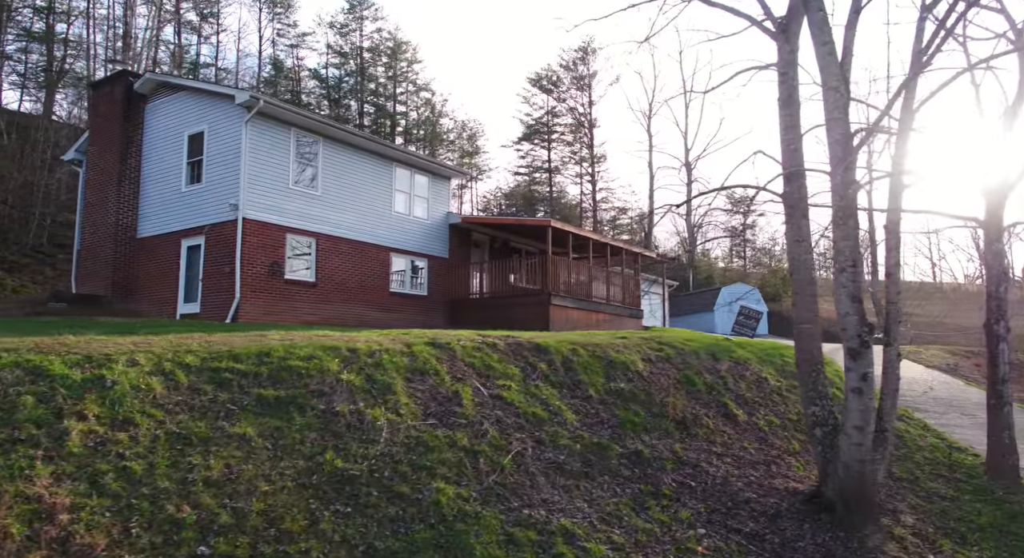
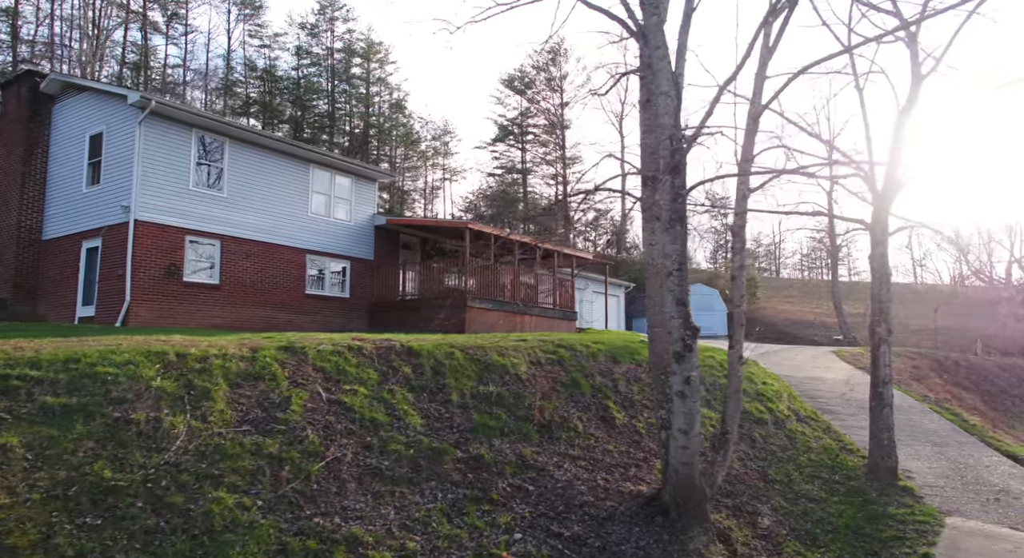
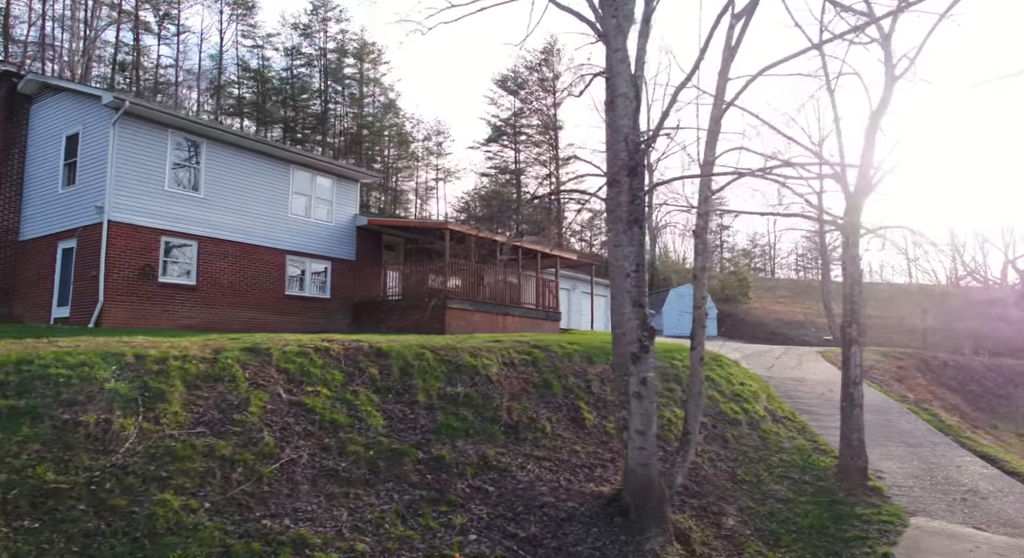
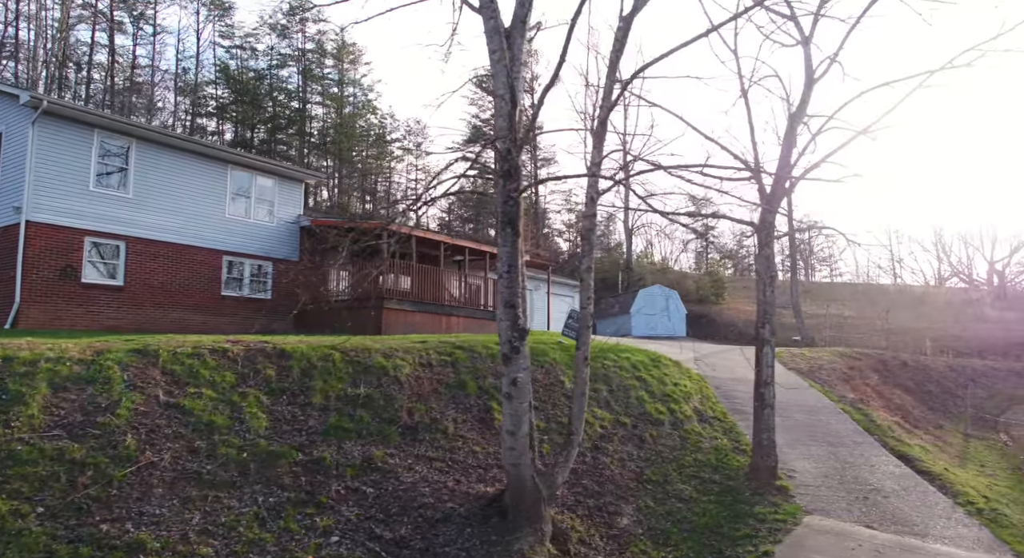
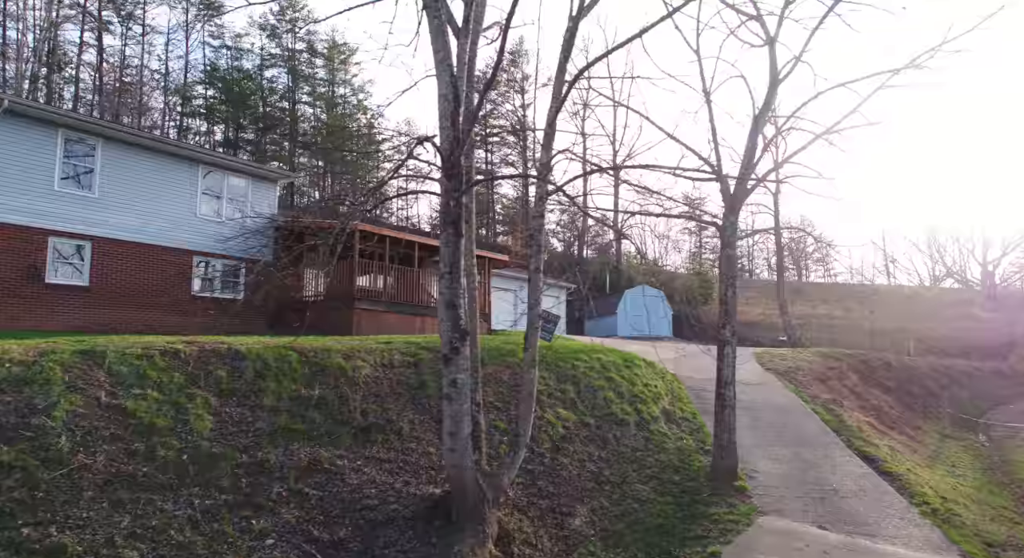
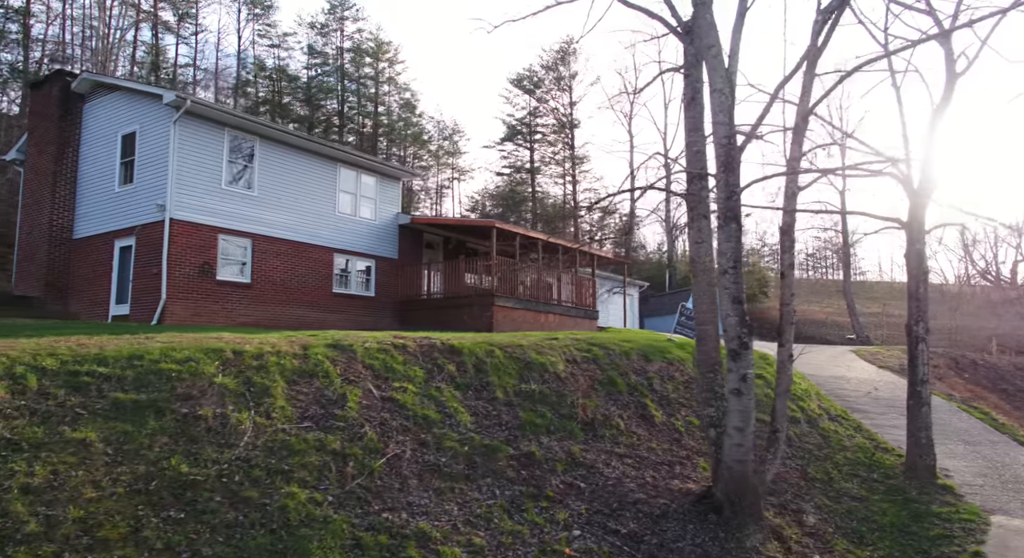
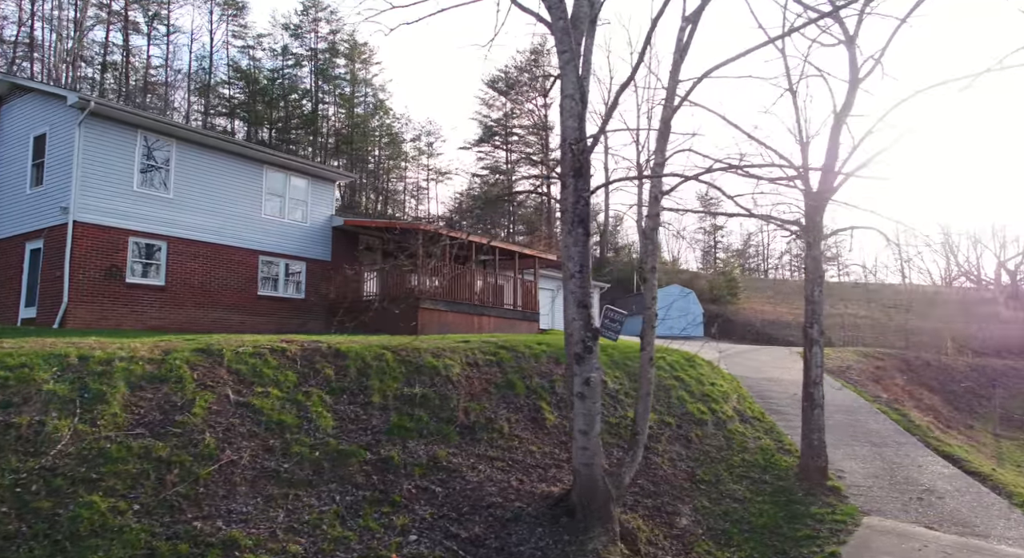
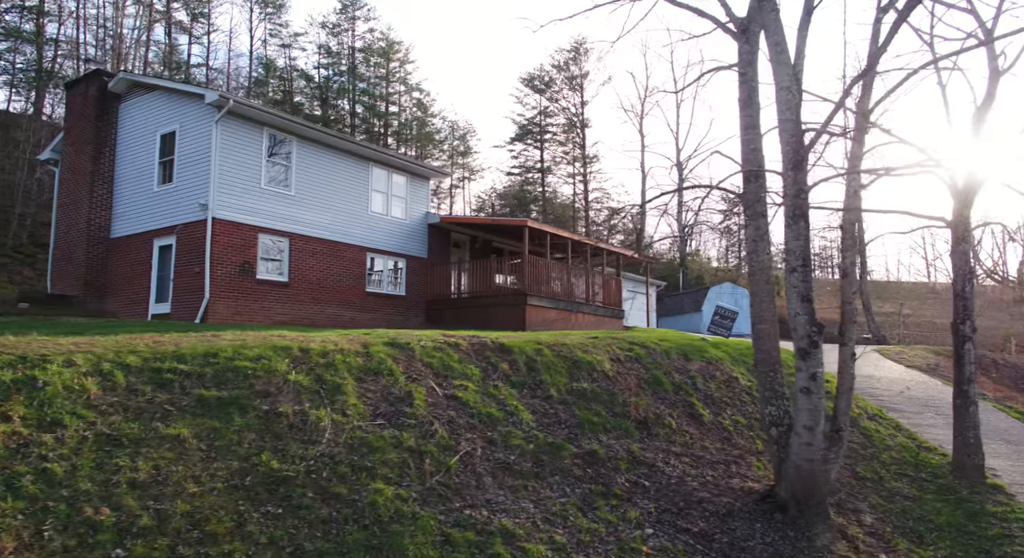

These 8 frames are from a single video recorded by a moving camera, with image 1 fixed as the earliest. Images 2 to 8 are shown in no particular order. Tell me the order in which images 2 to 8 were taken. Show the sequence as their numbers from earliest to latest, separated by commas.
8, 6, 2, 3, 7, 4, 5
